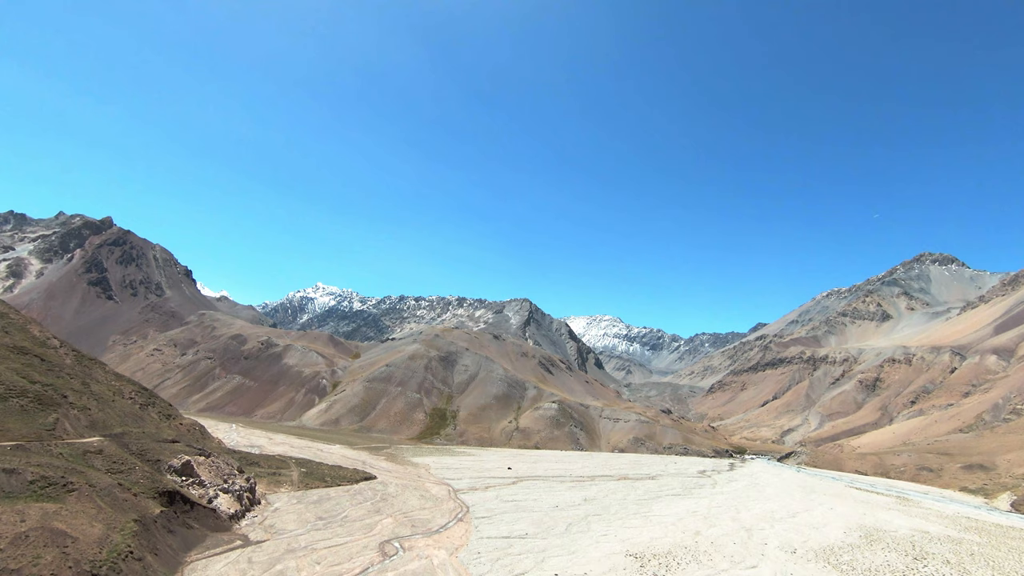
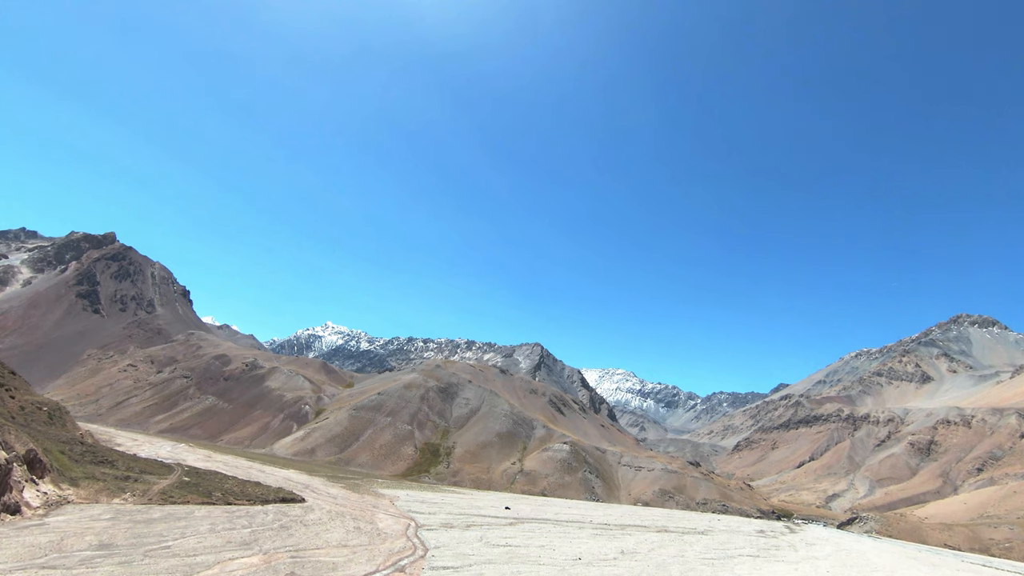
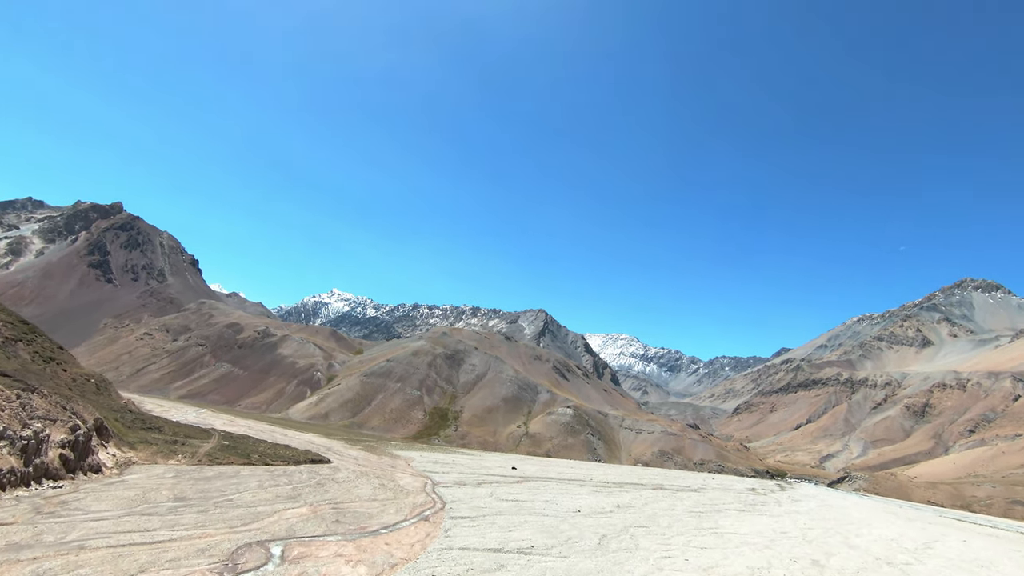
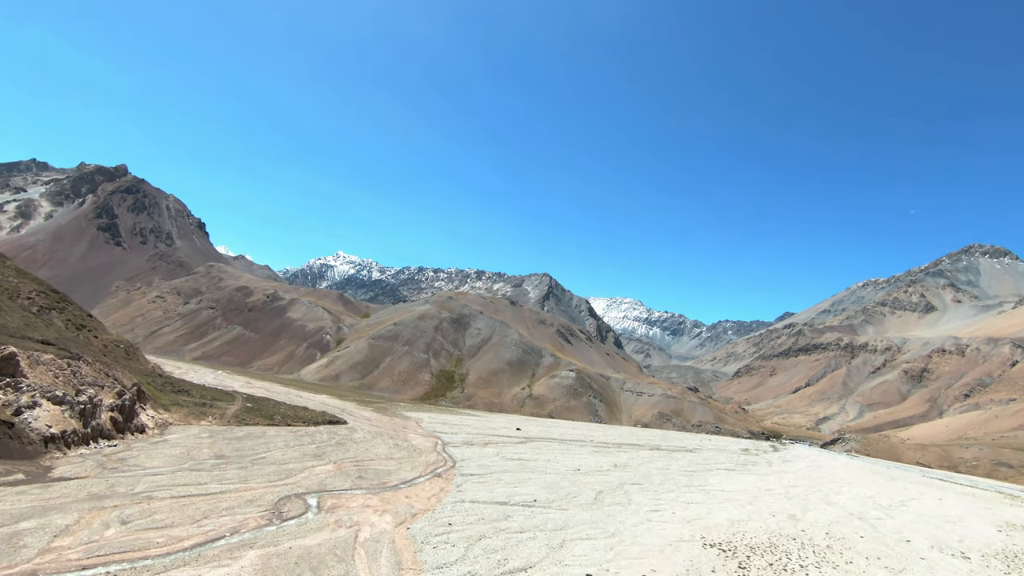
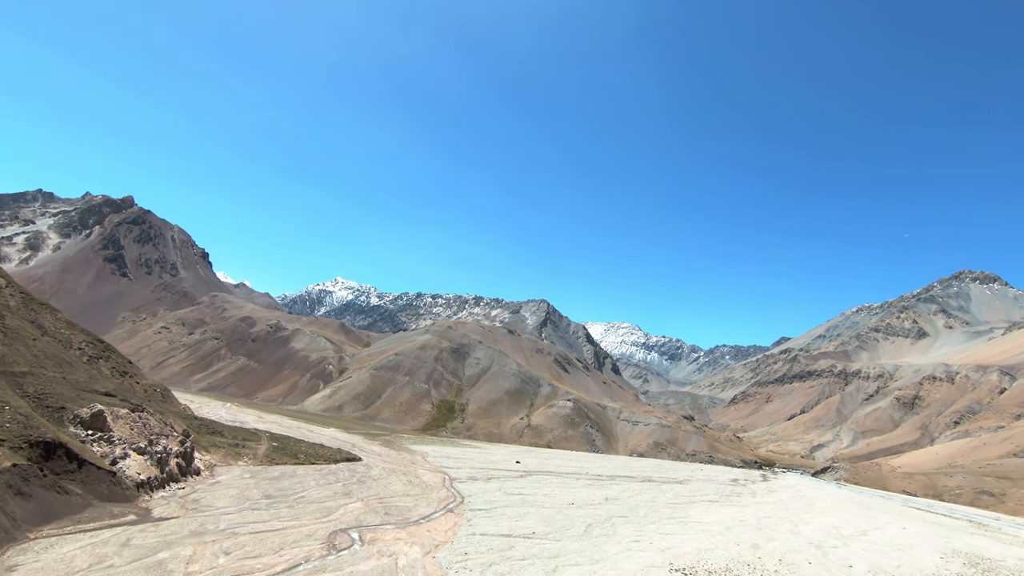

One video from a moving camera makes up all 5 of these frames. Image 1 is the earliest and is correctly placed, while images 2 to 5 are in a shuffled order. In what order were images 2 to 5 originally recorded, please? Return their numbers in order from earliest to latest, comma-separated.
5, 4, 3, 2
